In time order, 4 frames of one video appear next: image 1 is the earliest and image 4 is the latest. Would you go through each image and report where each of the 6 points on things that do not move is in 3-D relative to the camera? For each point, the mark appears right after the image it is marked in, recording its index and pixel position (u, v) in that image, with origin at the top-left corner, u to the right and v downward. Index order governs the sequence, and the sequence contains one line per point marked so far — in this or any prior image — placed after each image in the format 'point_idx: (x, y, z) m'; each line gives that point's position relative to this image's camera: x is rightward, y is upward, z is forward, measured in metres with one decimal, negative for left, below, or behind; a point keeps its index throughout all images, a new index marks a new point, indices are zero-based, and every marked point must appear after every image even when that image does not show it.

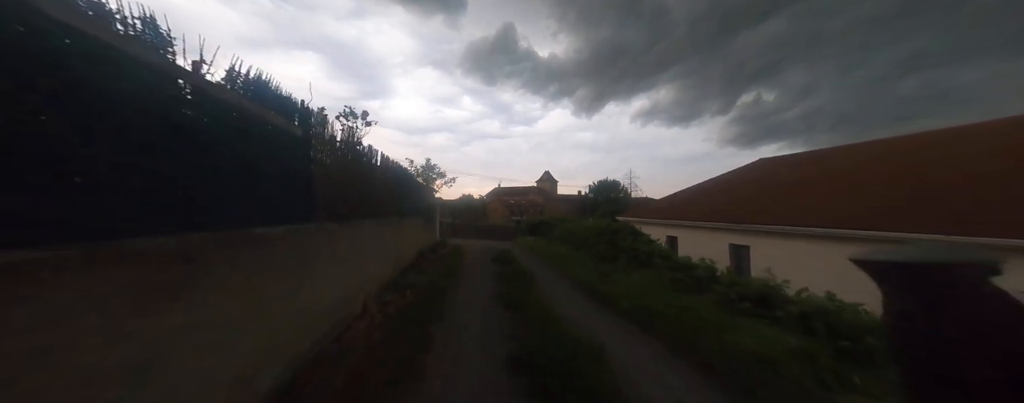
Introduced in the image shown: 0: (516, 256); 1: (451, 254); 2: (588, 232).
0: (+0.2, -3.0, +18.6) m
1: (-3.5, -3.1, +19.2) m
2: (+3.7, -1.5, +16.9) m
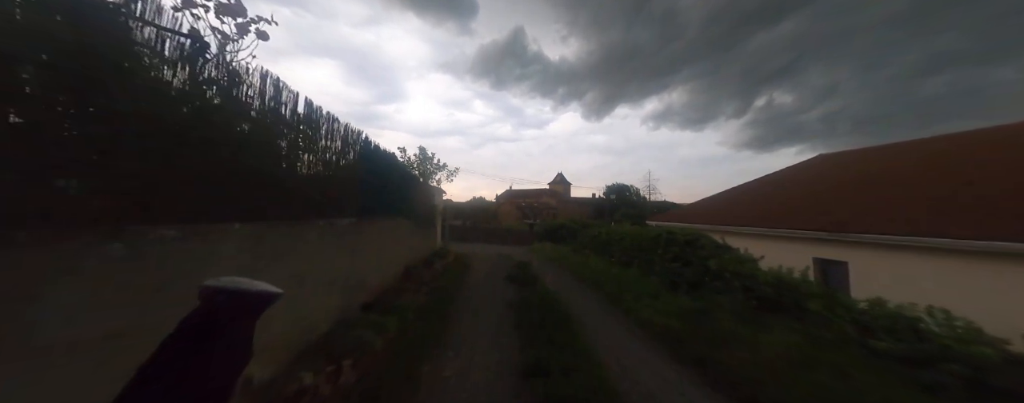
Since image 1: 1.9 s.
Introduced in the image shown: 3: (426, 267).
0: (+1.0, -3.0, +14.7) m
1: (-2.8, -3.0, +15.5) m
2: (+4.4, -1.4, +13.0) m
3: (-3.6, -2.8, +14.2) m
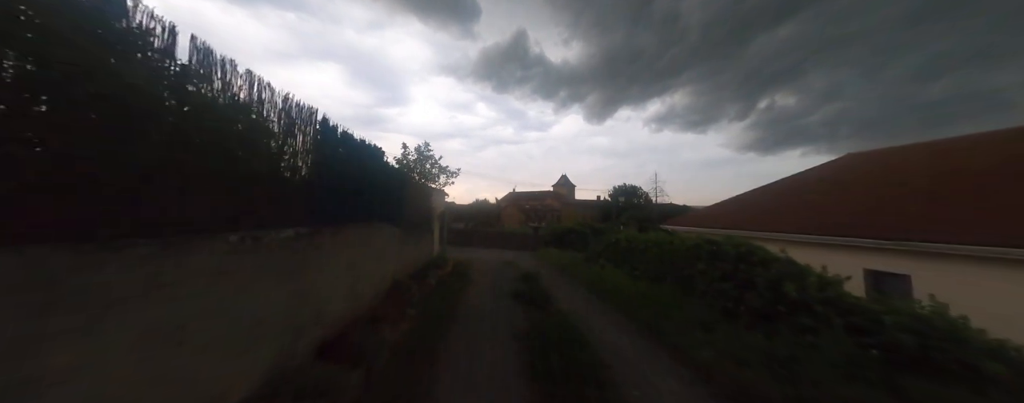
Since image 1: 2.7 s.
0: (+1.2, -3.1, +13.0) m
1: (-2.5, -3.2, +13.8) m
2: (+4.6, -1.5, +11.2) m
3: (-3.4, -2.9, +12.5) m
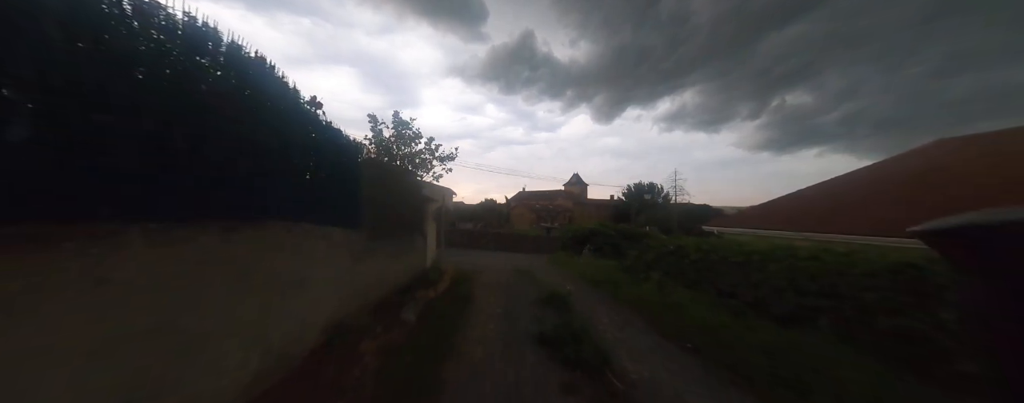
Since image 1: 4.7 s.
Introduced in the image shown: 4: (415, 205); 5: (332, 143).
0: (+1.7, -2.9, +9.1) m
1: (-2.0, -2.9, +10.0) m
2: (+5.1, -1.3, +7.2) m
3: (-2.9, -2.7, +8.7) m
4: (-3.5, -0.1, +11.9) m
5: (-3.6, +1.2, +6.0) m
